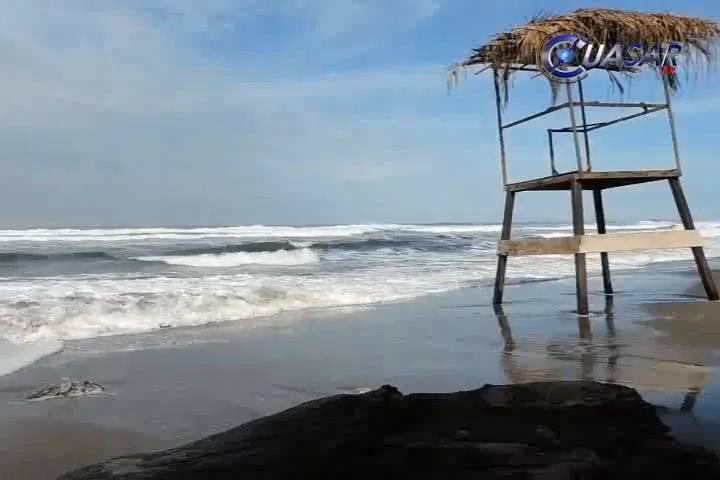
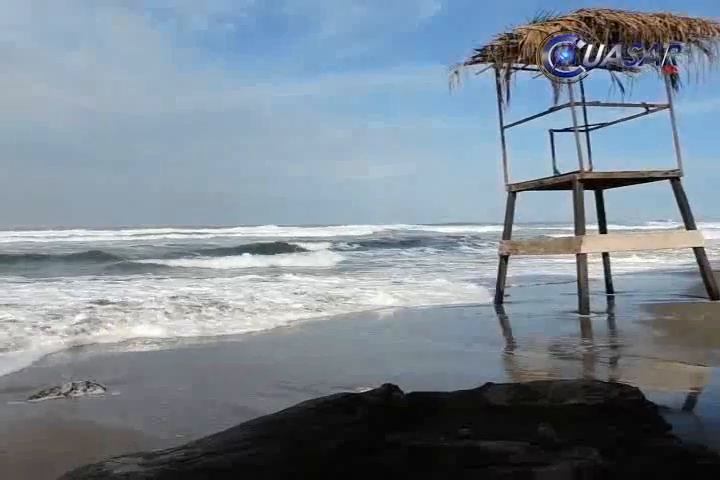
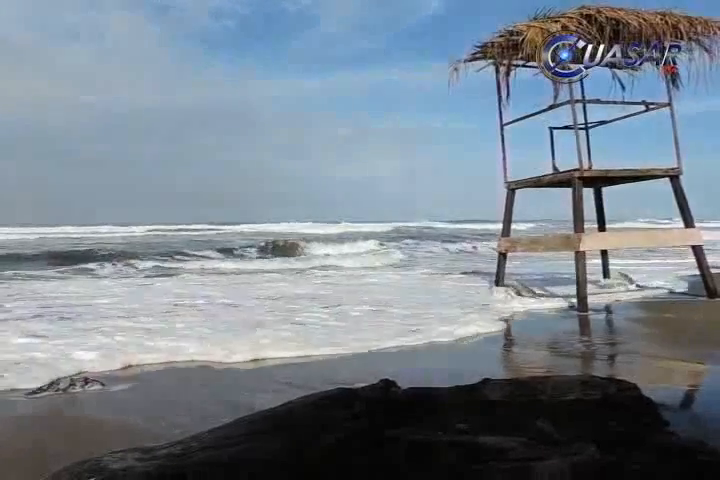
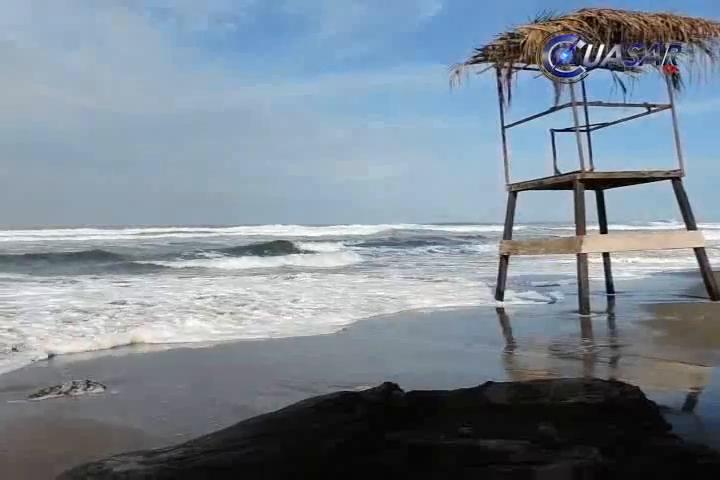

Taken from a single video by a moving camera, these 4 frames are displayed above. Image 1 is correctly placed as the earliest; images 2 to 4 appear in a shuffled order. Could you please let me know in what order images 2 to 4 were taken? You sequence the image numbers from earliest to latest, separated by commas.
2, 4, 3
